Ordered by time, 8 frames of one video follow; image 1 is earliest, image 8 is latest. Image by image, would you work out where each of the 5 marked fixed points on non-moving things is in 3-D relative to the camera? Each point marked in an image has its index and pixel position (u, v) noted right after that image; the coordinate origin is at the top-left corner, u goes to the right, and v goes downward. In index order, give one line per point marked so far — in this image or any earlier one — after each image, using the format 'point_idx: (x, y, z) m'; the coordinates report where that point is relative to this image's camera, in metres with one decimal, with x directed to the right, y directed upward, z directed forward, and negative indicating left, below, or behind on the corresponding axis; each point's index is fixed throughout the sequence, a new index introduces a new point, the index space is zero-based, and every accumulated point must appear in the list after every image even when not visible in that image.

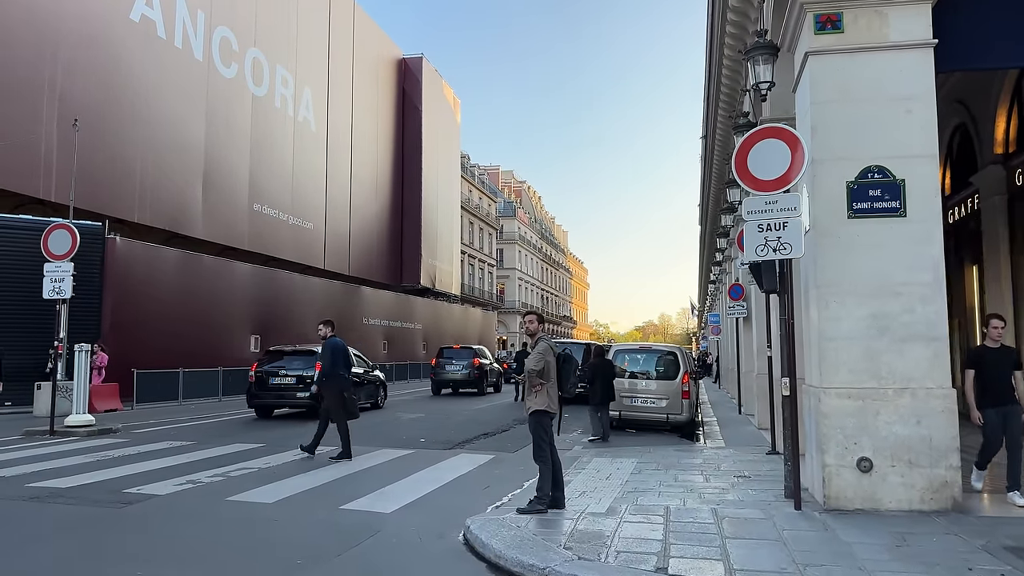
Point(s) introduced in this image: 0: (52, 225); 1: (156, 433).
0: (-7.3, +1.0, +12.3) m
1: (-5.8, -2.4, +12.8) m
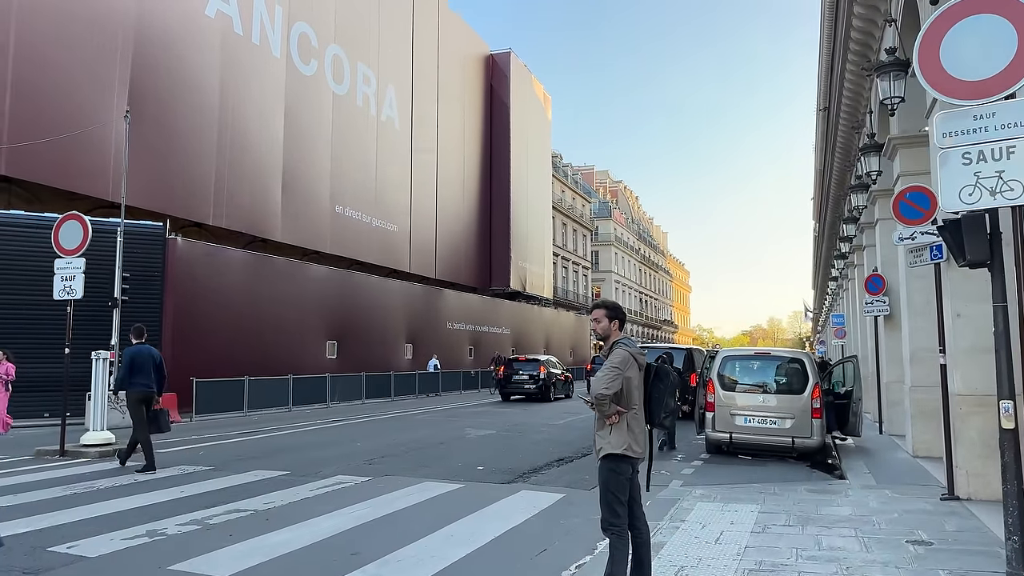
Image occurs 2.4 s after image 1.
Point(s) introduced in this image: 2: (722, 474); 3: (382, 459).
0: (-6.2, +1.0, +10.8) m
1: (-4.6, -2.3, +11.0) m
2: (+2.7, -2.4, +9.9) m
3: (-1.7, -2.3, +10.3) m
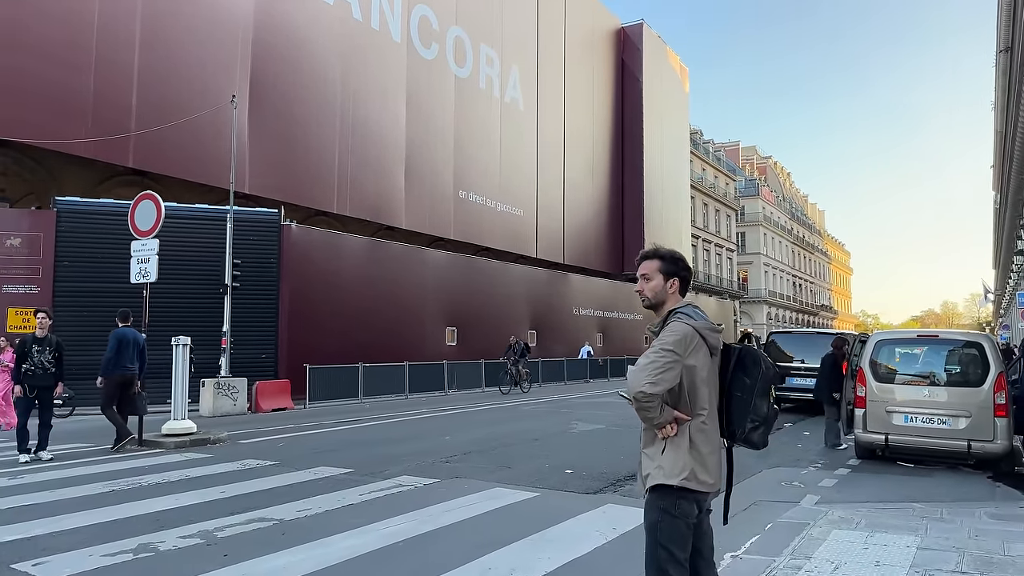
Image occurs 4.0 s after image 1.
0: (-5.0, +1.2, +10.4) m
1: (-3.3, -2.1, +10.3) m
2: (+3.7, -2.1, +7.9) m
3: (-0.6, -2.0, +9.1) m
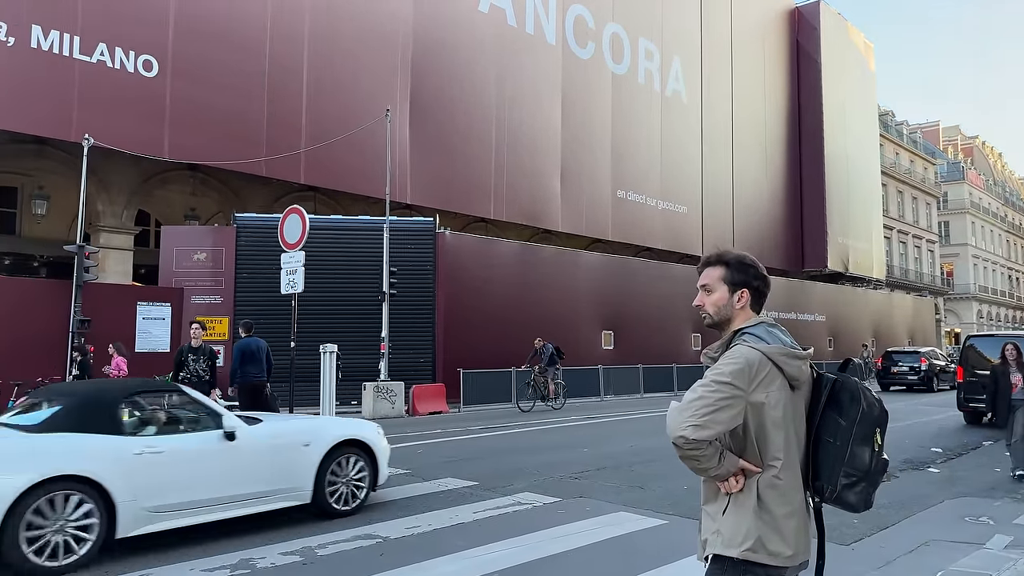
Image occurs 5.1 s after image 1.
0: (-3.2, +1.1, +10.8) m
1: (-1.5, -2.2, +10.4) m
2: (+4.8, -2.0, +6.5) m
3: (+0.9, -2.1, +8.6) m
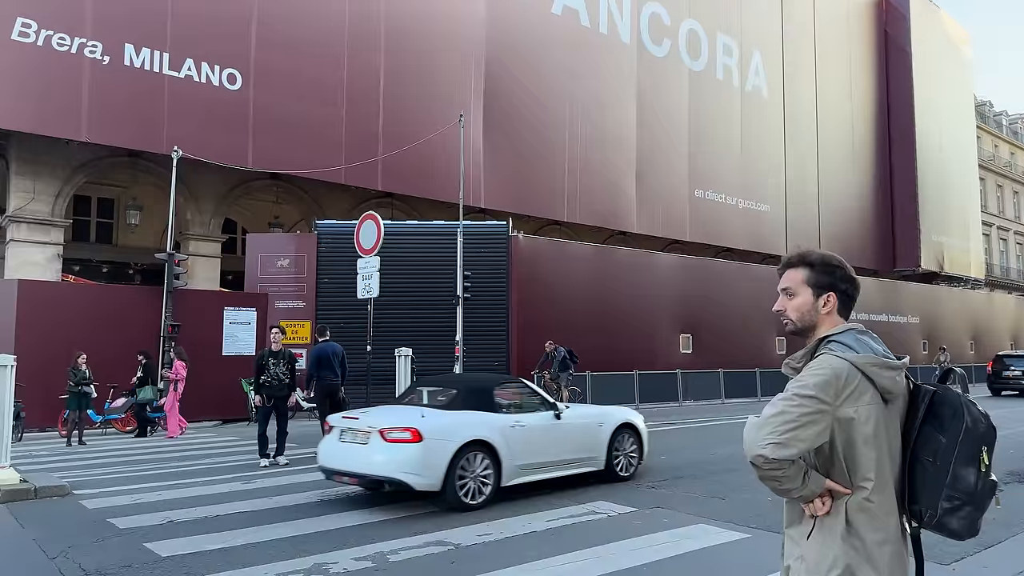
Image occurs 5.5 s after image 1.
0: (-2.1, +1.0, +11.0) m
1: (-0.5, -2.3, +10.4) m
2: (+5.4, -2.0, +5.8) m
3: (+1.7, -2.1, +8.3) m
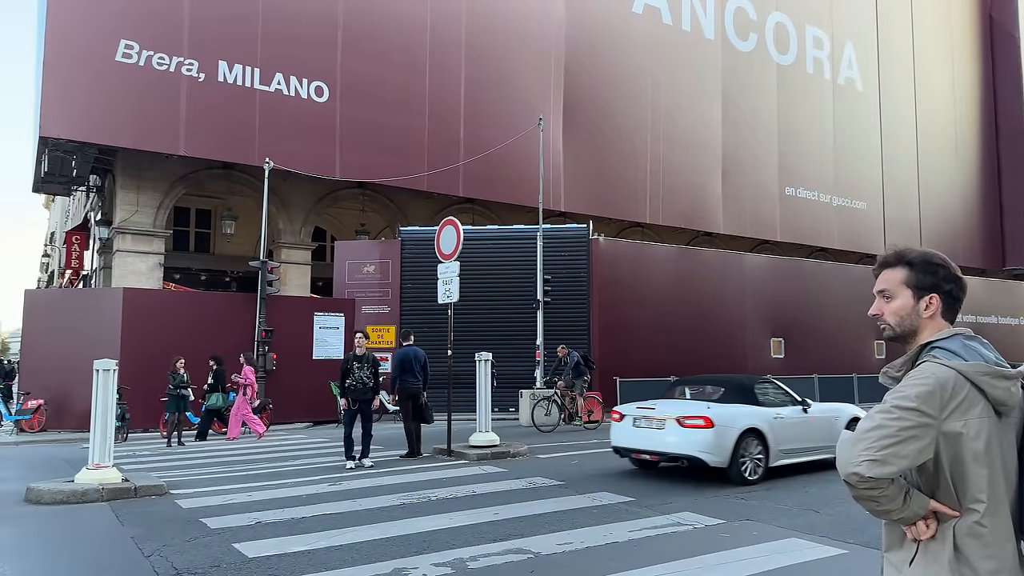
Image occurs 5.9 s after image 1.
0: (-1.0, +1.0, +11.0) m
1: (+0.6, -2.3, +10.3) m
2: (+6.0, -2.0, +5.1) m
3: (+2.6, -2.1, +8.0) m
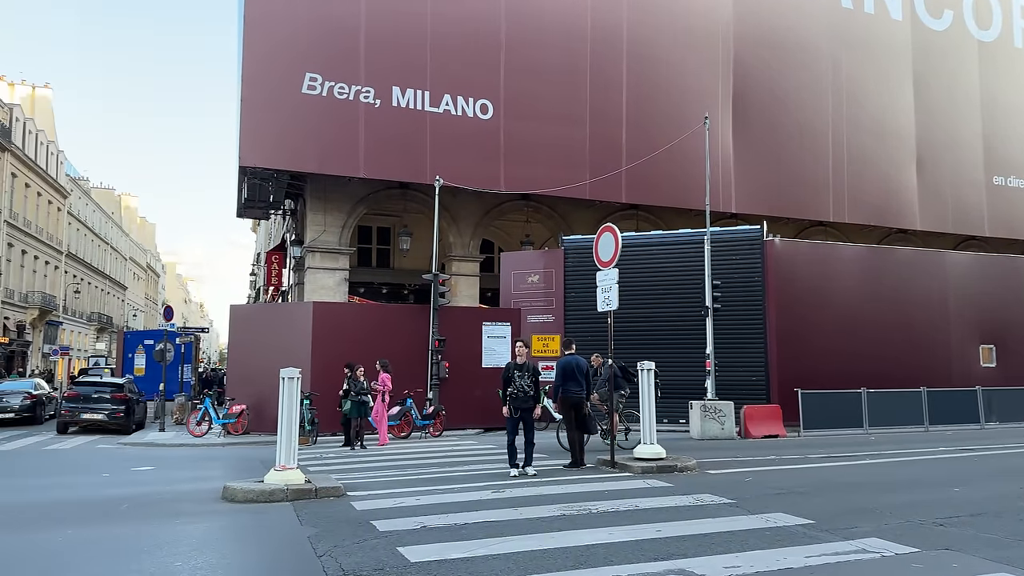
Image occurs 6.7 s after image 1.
0: (+1.3, +0.8, +10.9) m
1: (+2.8, -2.4, +9.7) m
2: (+6.9, -1.9, +3.5) m
3: (+4.2, -2.1, +7.1) m
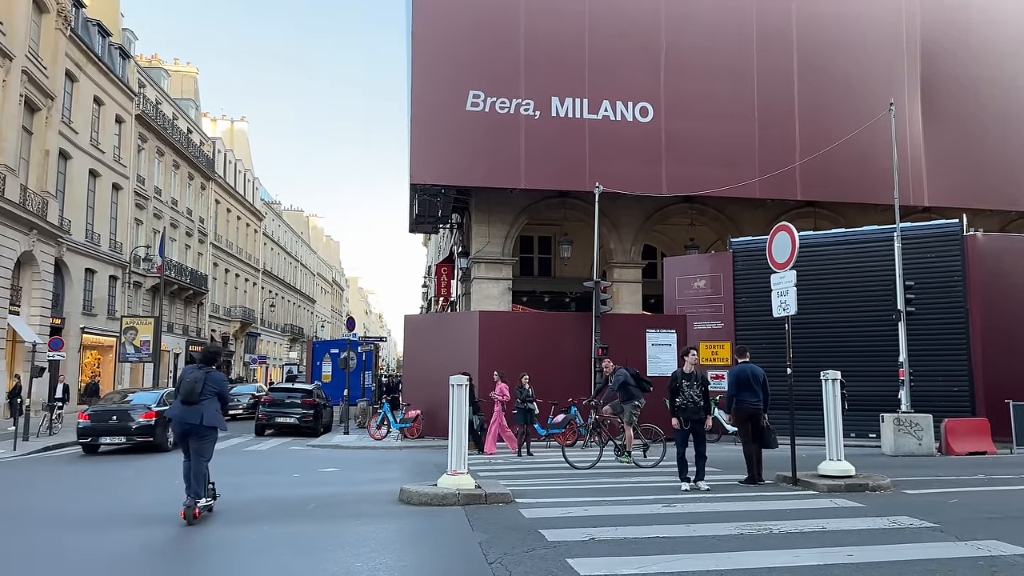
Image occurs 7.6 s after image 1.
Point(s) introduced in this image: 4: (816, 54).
0: (+3.5, +0.8, +10.3) m
1: (+4.8, -2.4, +8.8) m
2: (+7.5, -1.8, +1.9) m
3: (+5.6, -2.1, +5.9) m
4: (+7.9, +6.0, +19.9) m
